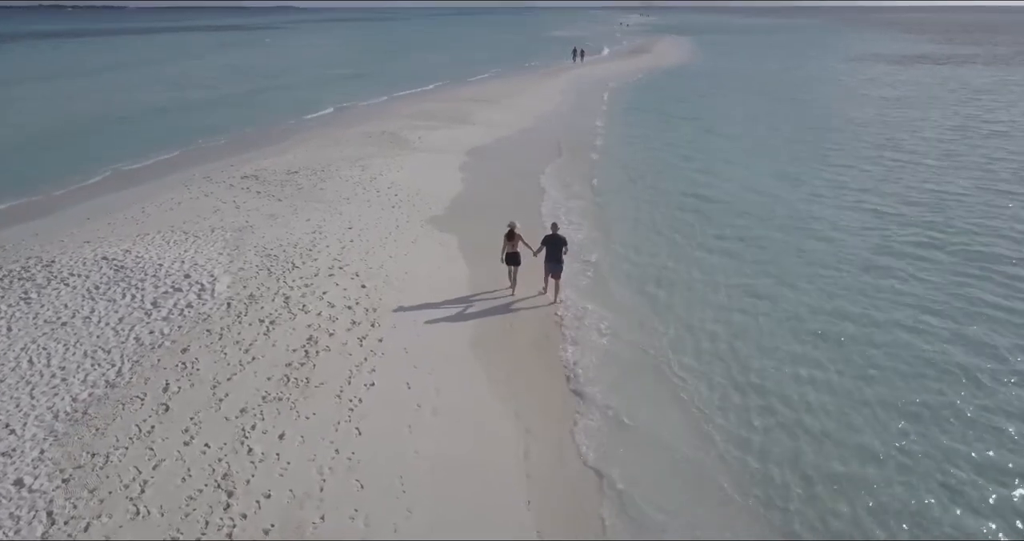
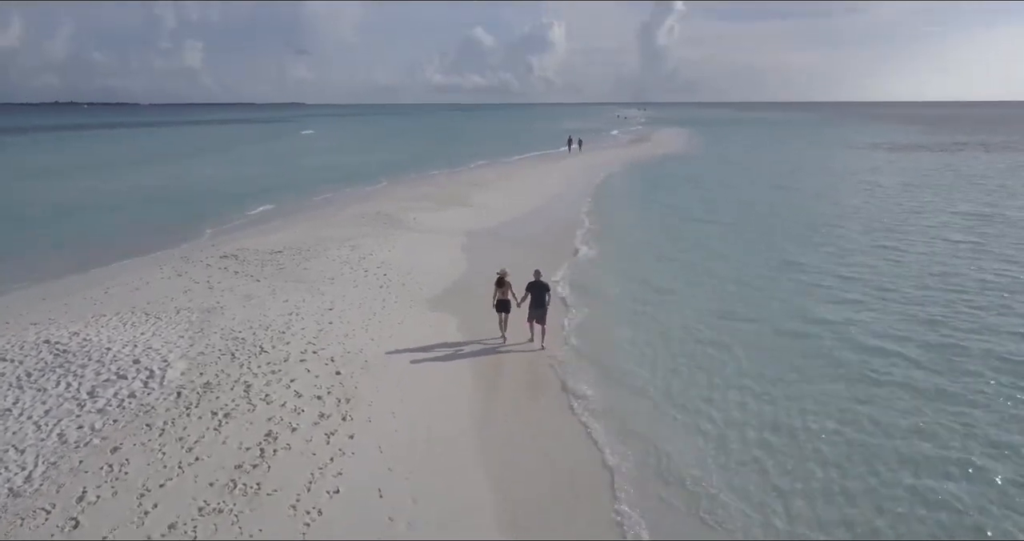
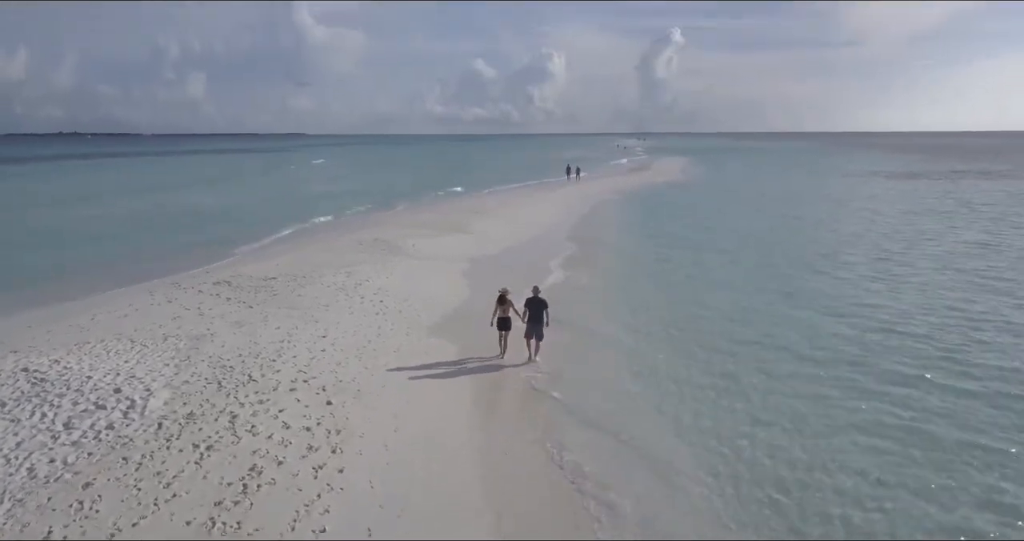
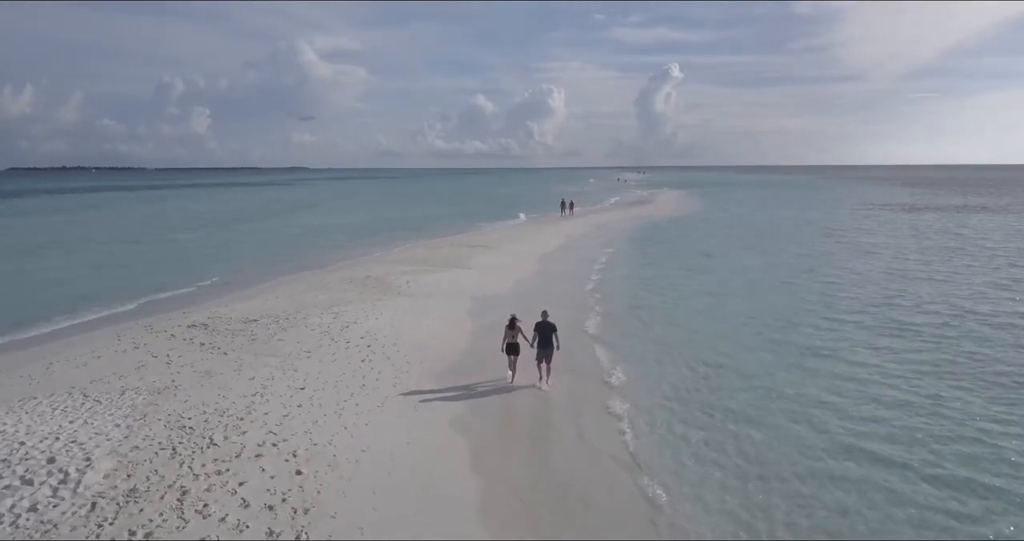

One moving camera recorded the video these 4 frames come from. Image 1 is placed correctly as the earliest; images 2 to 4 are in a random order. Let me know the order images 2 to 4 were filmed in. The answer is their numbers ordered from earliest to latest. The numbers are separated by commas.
2, 3, 4
